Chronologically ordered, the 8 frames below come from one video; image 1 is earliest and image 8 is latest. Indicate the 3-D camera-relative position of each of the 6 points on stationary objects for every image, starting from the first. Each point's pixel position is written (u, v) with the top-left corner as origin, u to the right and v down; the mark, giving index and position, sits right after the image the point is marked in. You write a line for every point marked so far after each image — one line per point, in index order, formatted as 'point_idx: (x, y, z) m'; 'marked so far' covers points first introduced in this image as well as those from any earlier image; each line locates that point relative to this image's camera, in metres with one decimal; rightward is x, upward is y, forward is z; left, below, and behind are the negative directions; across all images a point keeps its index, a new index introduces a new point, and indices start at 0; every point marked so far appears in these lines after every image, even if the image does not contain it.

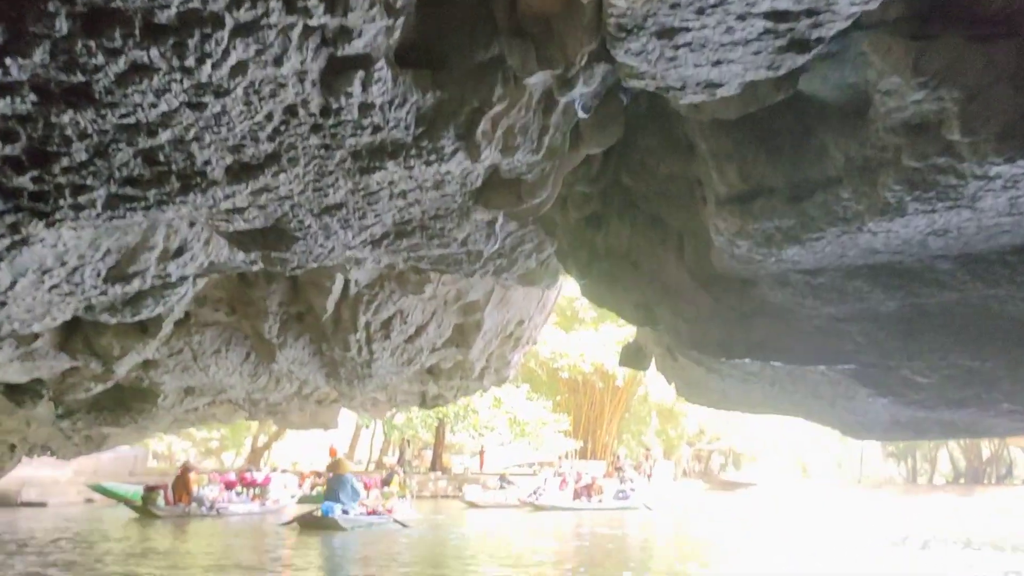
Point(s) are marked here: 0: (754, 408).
0: (+1.8, -0.9, +7.2) m
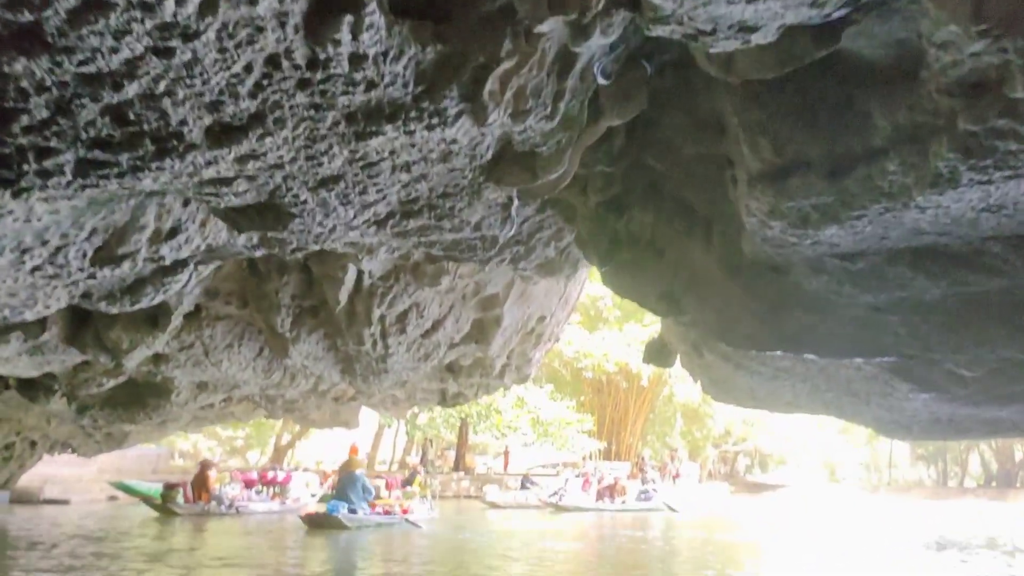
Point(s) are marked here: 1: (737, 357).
0: (+2.0, -0.9, +6.9) m
1: (+1.3, -0.4, +5.4) m
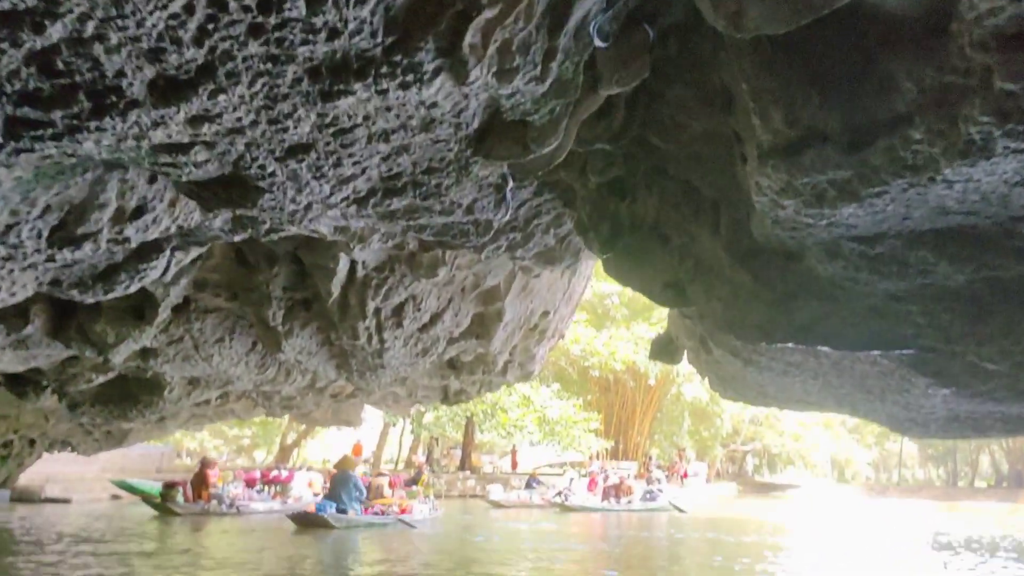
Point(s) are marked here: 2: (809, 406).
0: (+2.0, -0.8, +6.7) m
1: (+1.3, -0.3, +5.2) m
2: (+2.1, -0.8, +6.6) m
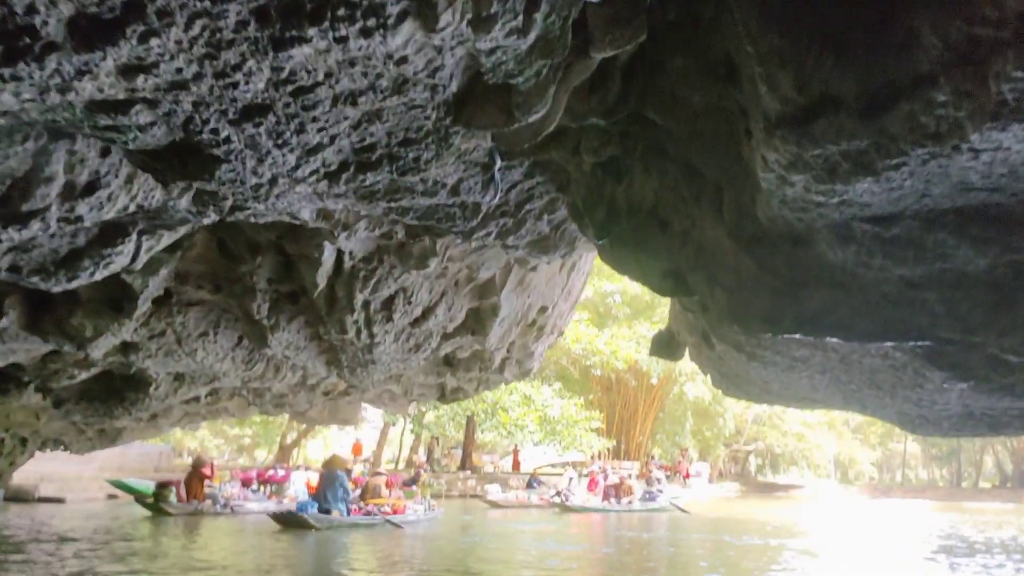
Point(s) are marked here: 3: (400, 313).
0: (+2.0, -0.8, +6.4) m
1: (+1.3, -0.3, +4.9) m
2: (+2.1, -0.8, +6.4) m
3: (-0.7, -0.1, +5.7) m
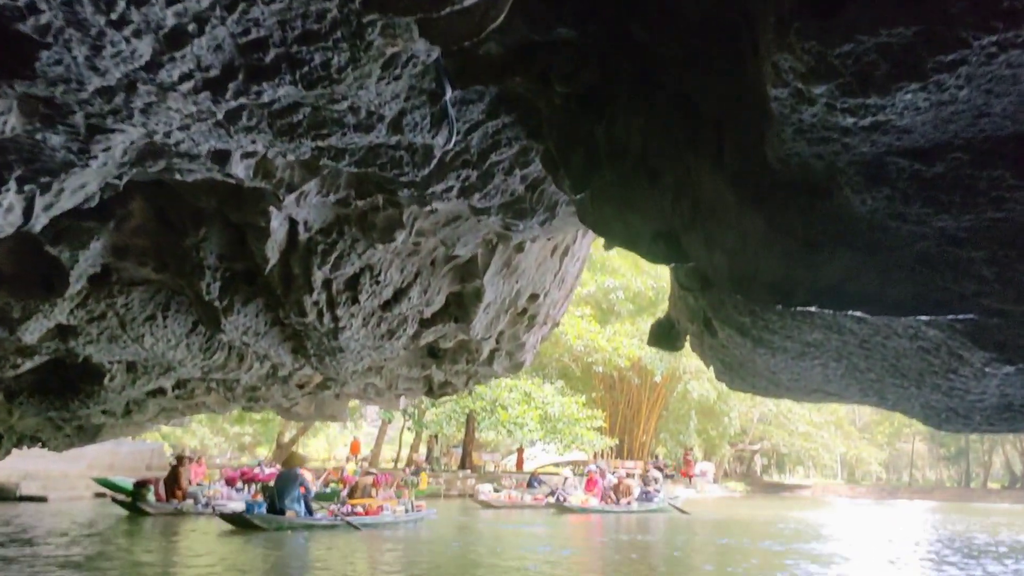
0: (+1.9, -0.7, +5.8) m
1: (+1.1, -0.2, +4.4) m
2: (+1.9, -0.7, +5.8) m
3: (-0.8, 0.0, +5.1) m
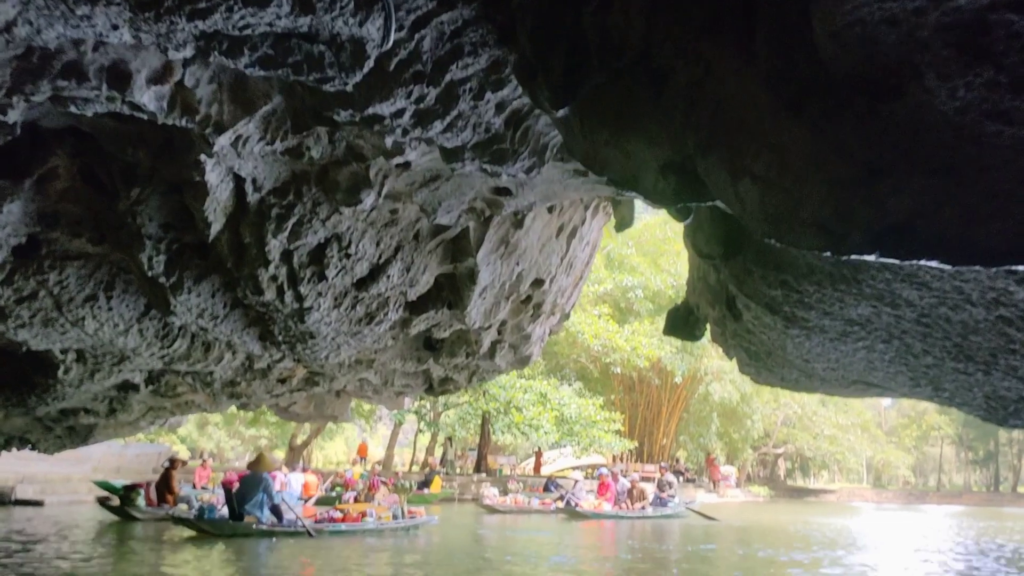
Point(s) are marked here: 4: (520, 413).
0: (+1.8, -0.5, +5.1) m
1: (+1.1, 0.0, +3.6) m
2: (+1.9, -0.5, +5.0) m
3: (-0.8, +0.1, +4.4) m
4: (+0.2, -2.6, +19.6) m
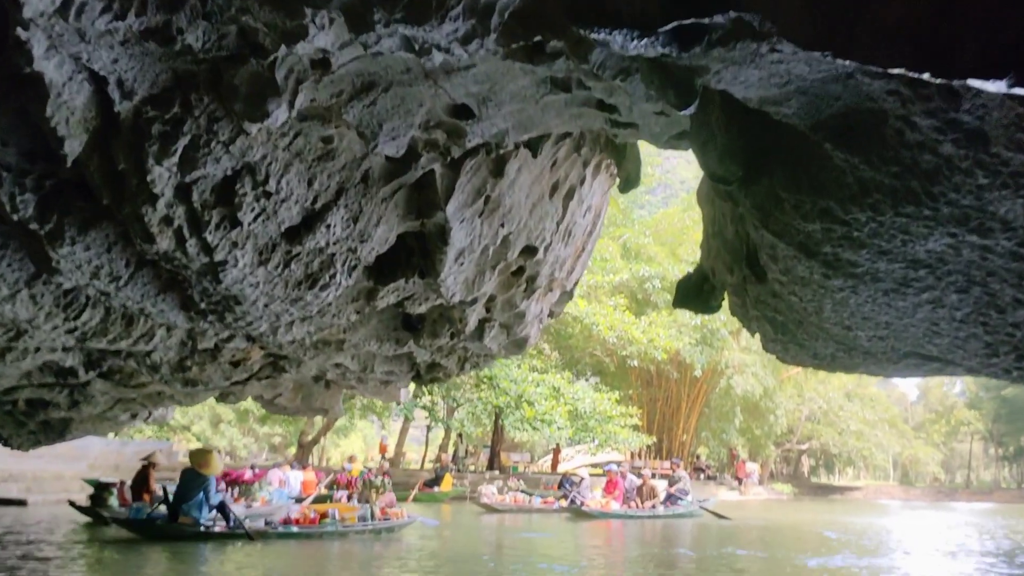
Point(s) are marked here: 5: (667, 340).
0: (+1.7, -0.3, +4.1) m
1: (+0.9, +0.2, +2.7) m
2: (+1.8, -0.3, +4.1) m
3: (-1.0, +0.3, +3.5) m
4: (+0.4, -2.4, +18.6) m
5: (+3.2, -1.0, +19.3) m
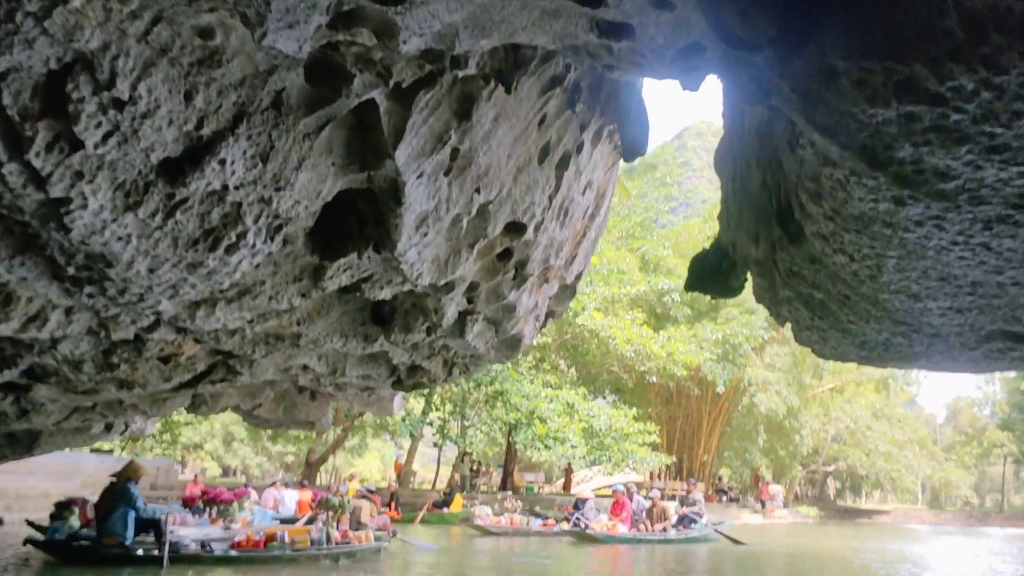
0: (+1.6, -0.2, +3.1) m
1: (+0.7, +0.3, +1.7) m
2: (+1.6, -0.2, +3.0) m
3: (-1.1, +0.4, +2.6) m
4: (+0.5, -2.6, +17.6) m
5: (+3.4, -1.2, +18.2) m
